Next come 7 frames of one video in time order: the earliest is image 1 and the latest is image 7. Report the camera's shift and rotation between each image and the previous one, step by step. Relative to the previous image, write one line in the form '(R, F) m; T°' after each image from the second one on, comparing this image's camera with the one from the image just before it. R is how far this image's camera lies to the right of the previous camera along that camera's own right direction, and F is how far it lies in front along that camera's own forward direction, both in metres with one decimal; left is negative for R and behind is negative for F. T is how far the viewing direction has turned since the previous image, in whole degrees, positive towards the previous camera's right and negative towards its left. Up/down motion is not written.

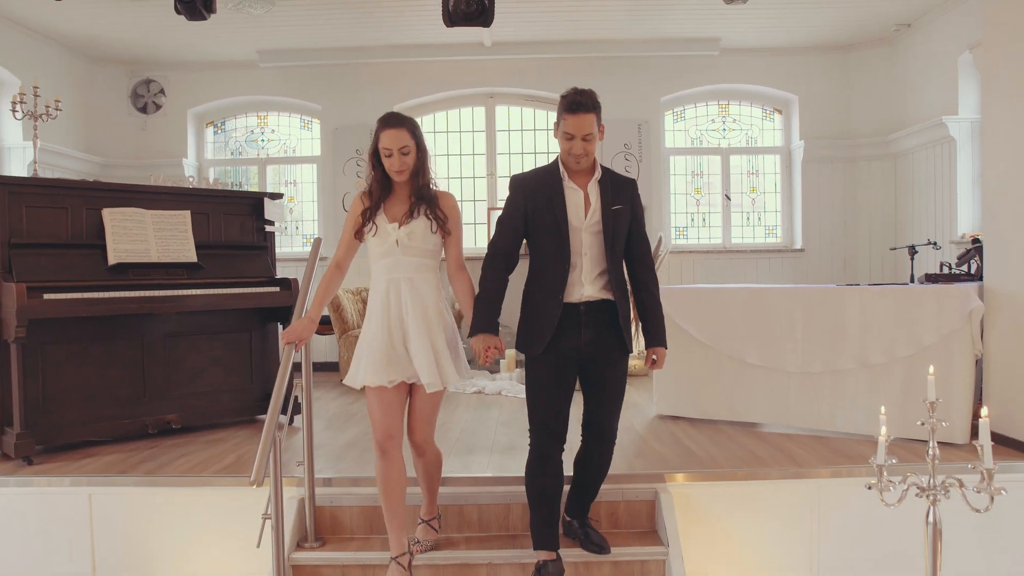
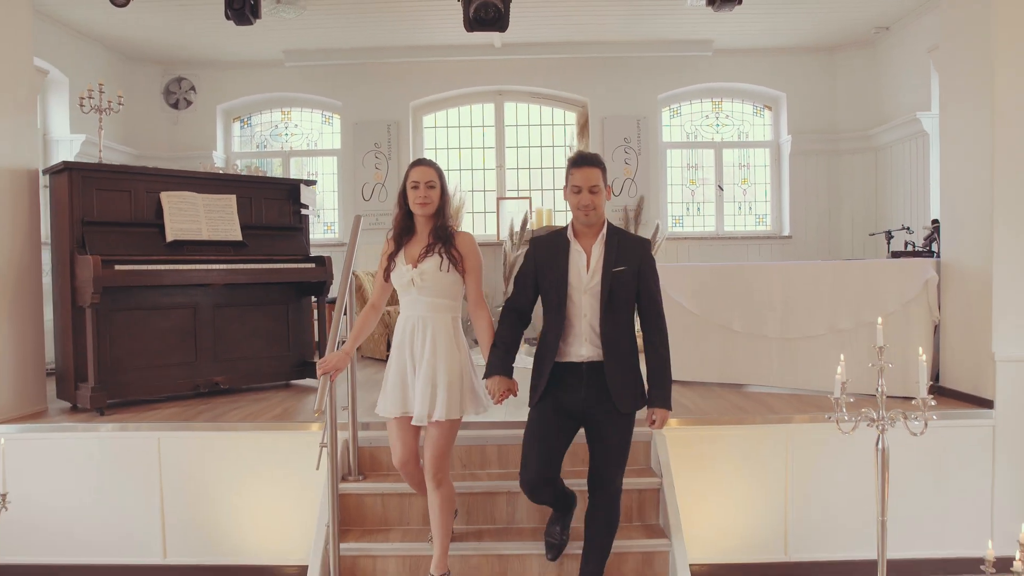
(-0.1, -0.4) m; 0°
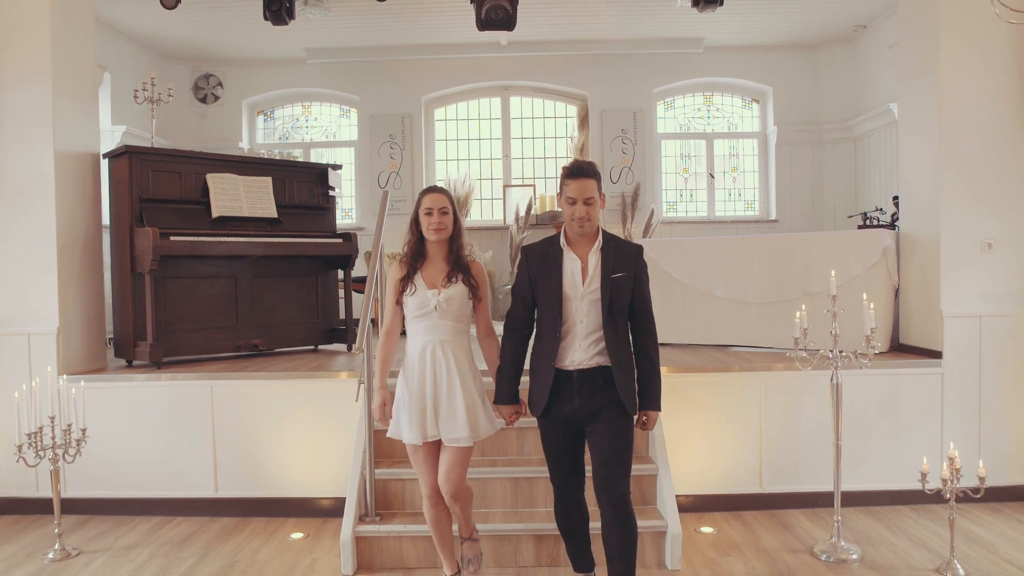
(0.0, -0.5) m; 0°
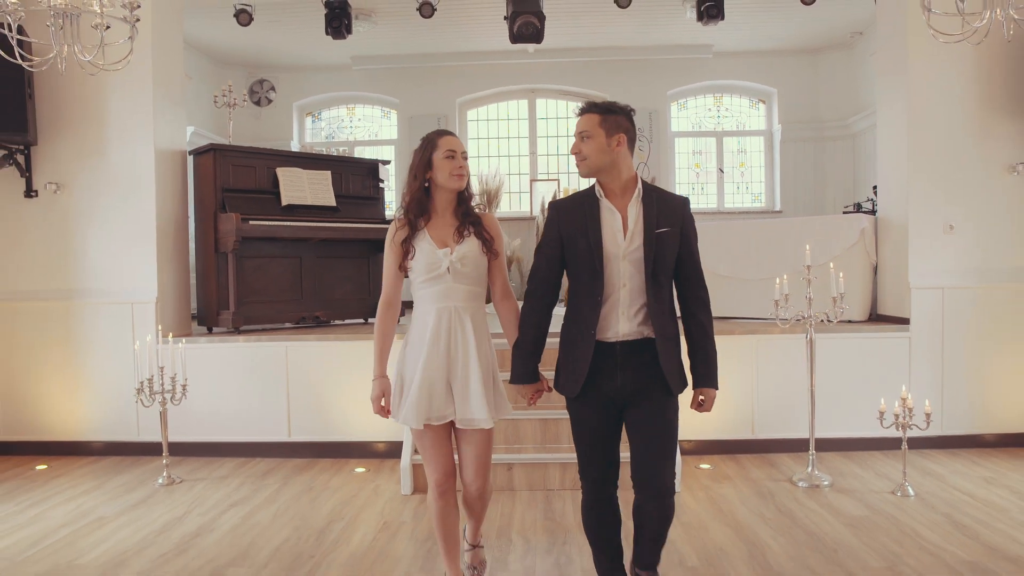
(0.0, -0.7) m; -1°
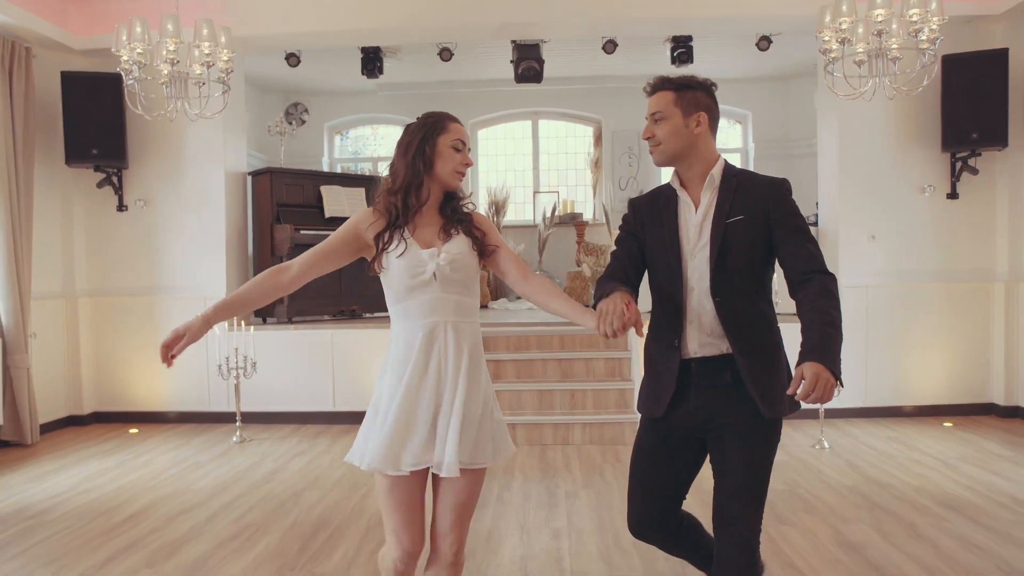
(0.0, -1.0) m; 0°
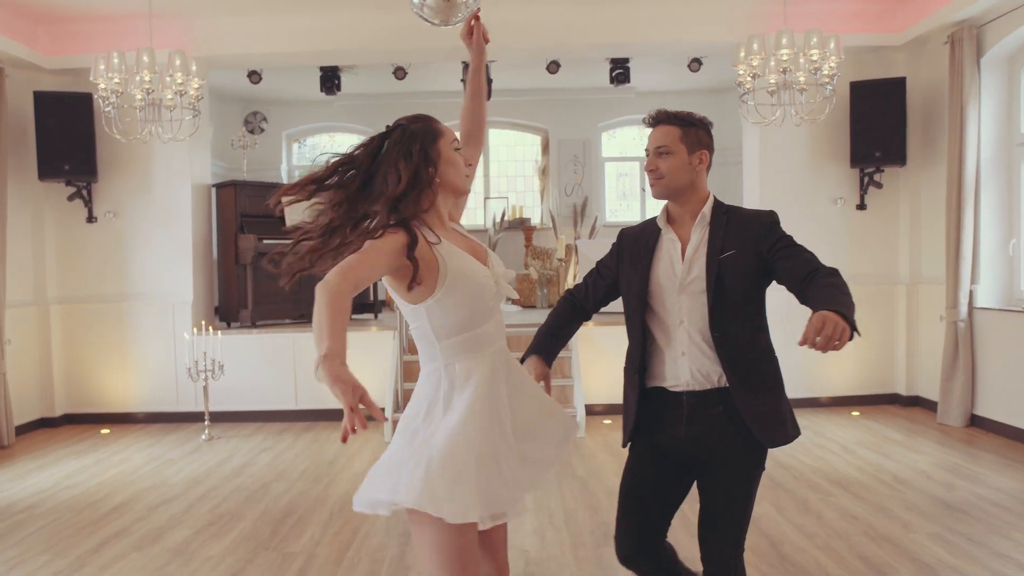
(0.0, -0.4) m; +3°
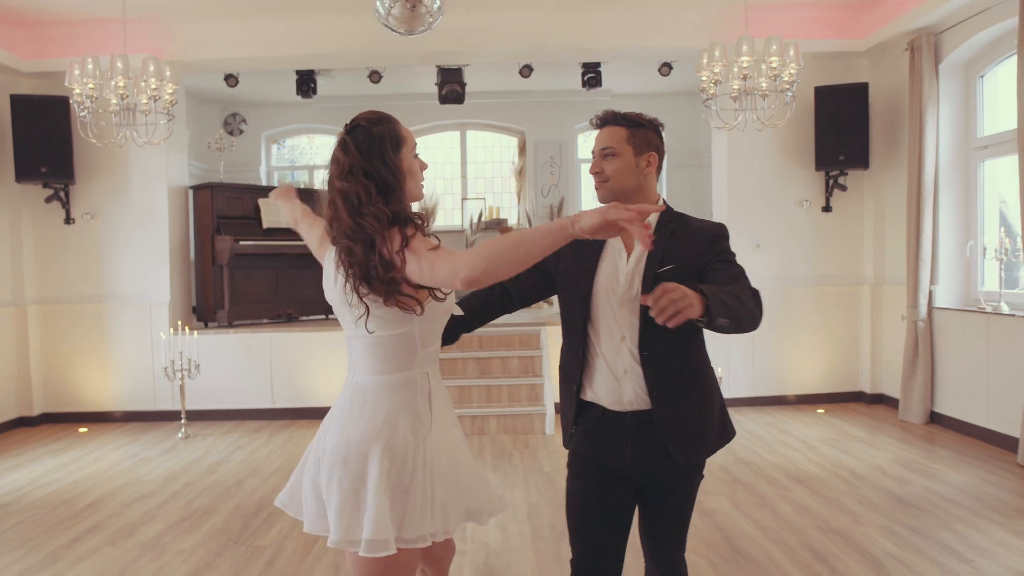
(+0.1, -0.1) m; +1°
